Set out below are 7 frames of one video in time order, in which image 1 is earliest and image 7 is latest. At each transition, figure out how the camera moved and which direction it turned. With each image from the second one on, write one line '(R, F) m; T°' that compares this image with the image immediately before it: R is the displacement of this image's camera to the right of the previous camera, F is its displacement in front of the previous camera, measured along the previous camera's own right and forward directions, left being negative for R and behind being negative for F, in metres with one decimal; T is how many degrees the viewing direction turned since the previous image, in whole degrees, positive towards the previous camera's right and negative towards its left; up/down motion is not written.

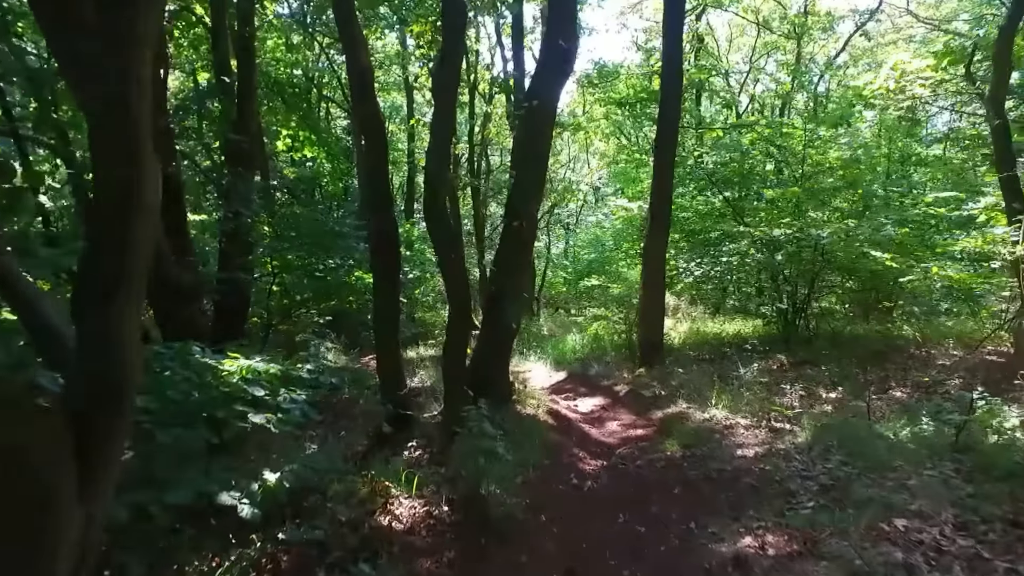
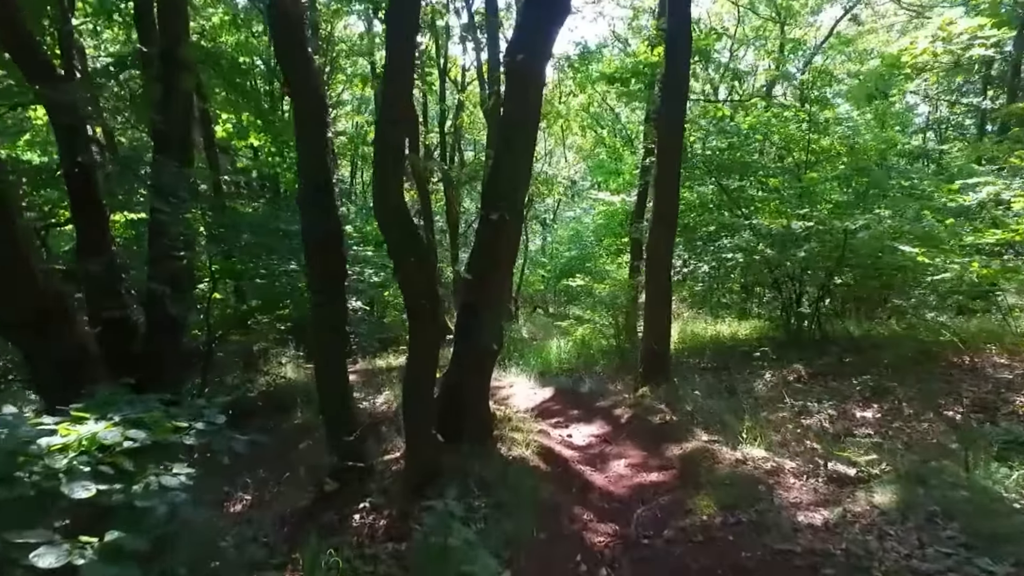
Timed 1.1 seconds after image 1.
(0.0, +1.4) m; +2°
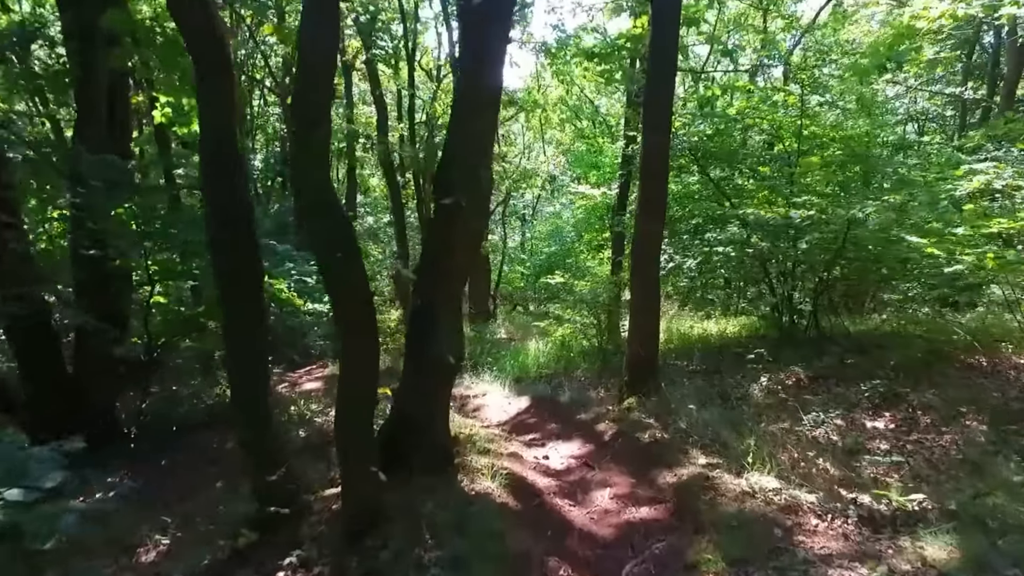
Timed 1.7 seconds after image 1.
(+0.1, +0.9) m; +2°
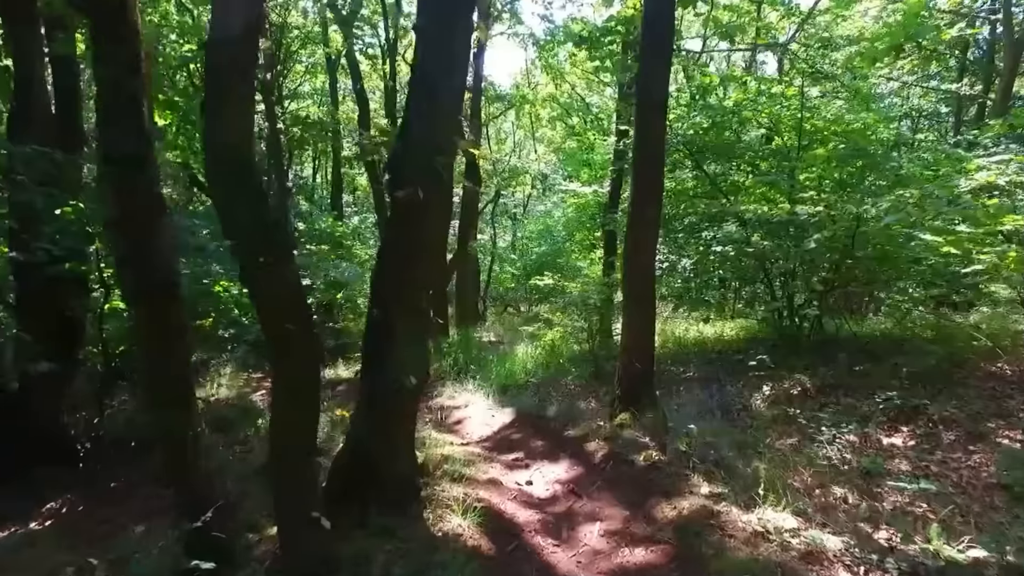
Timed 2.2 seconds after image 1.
(+0.1, +0.6) m; +1°
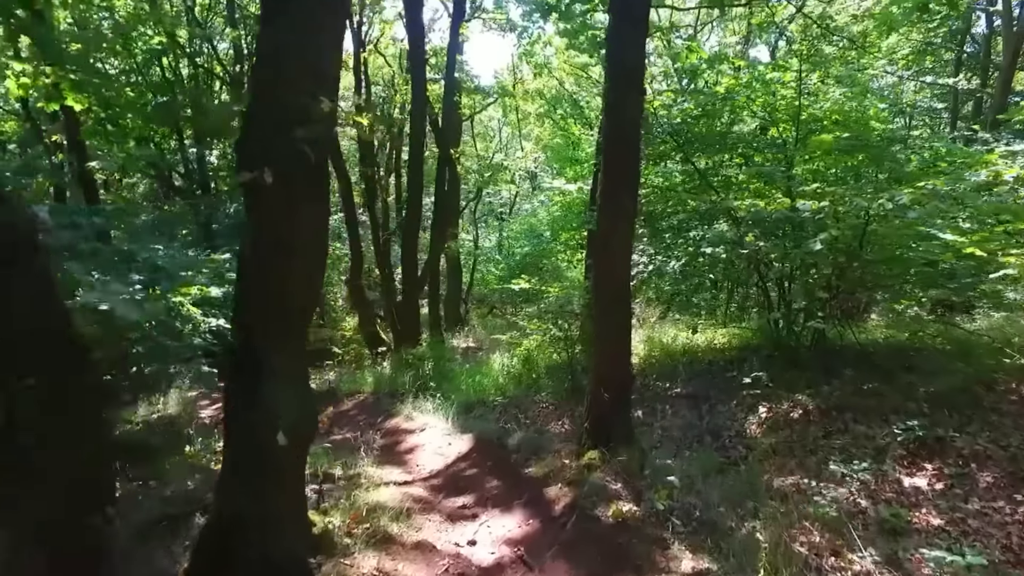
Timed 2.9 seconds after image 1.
(+0.4, +1.0) m; +1°
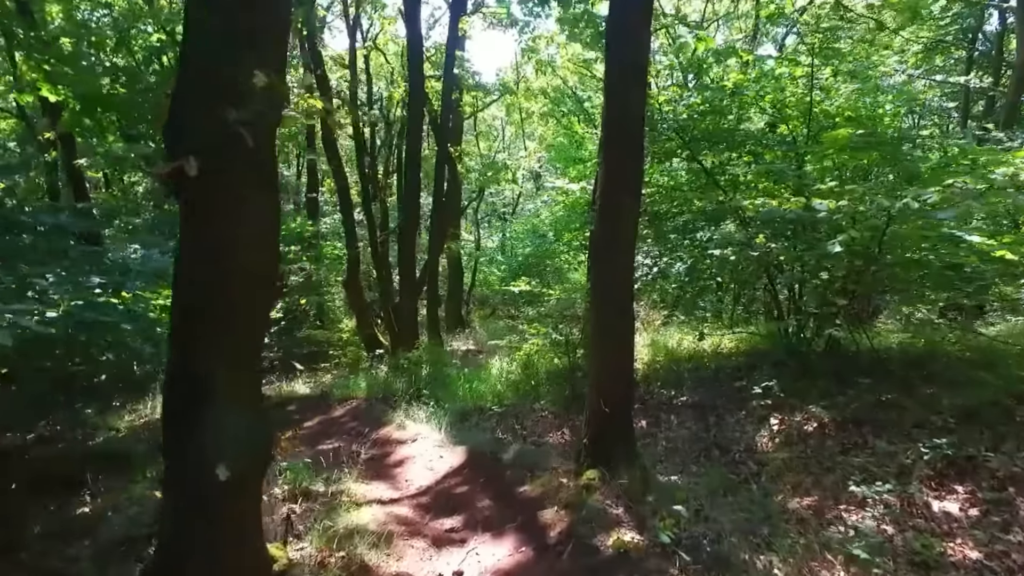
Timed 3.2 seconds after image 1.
(+0.1, +0.4) m; 0°
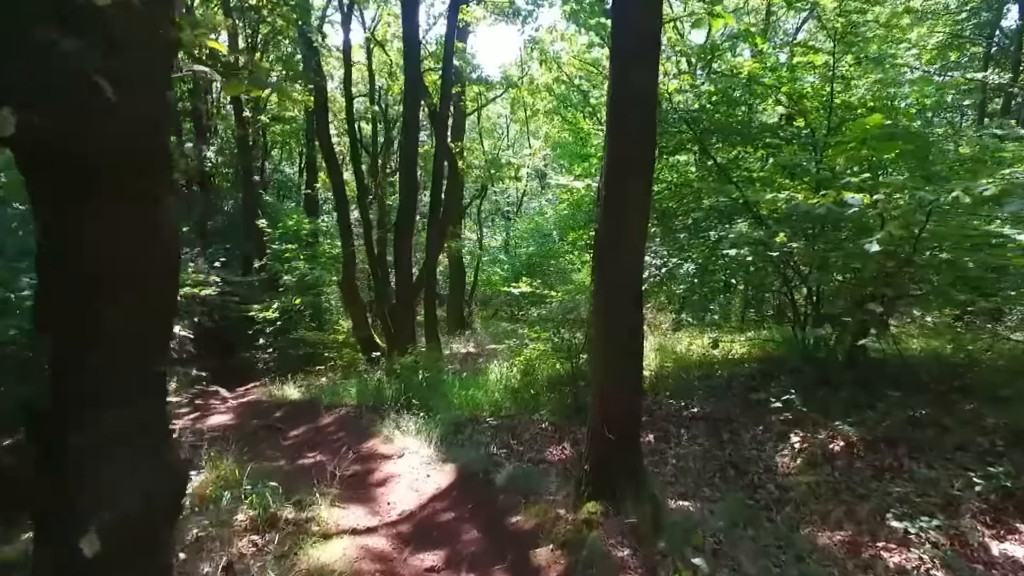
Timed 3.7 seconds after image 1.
(+0.1, +0.6) m; 0°
